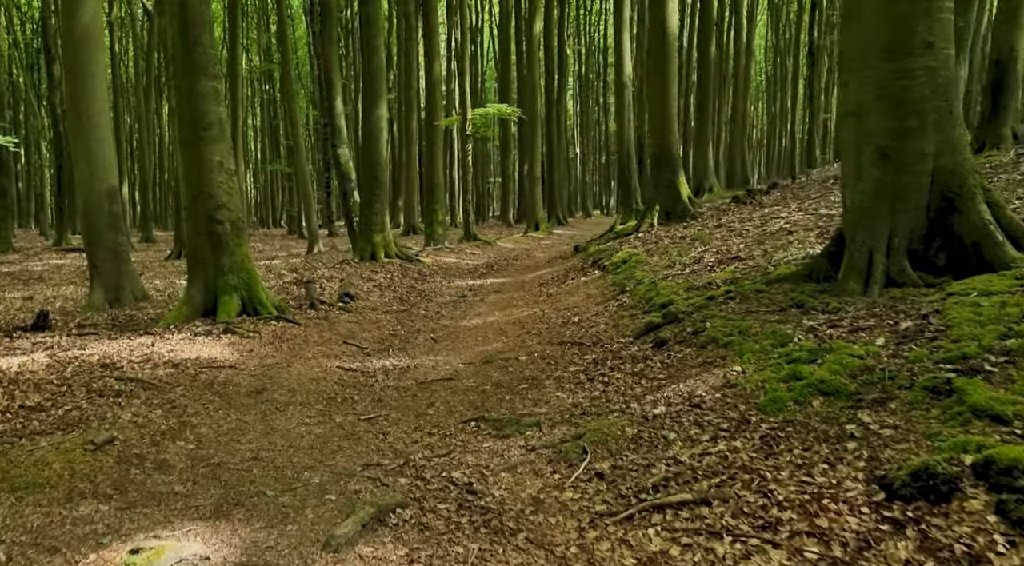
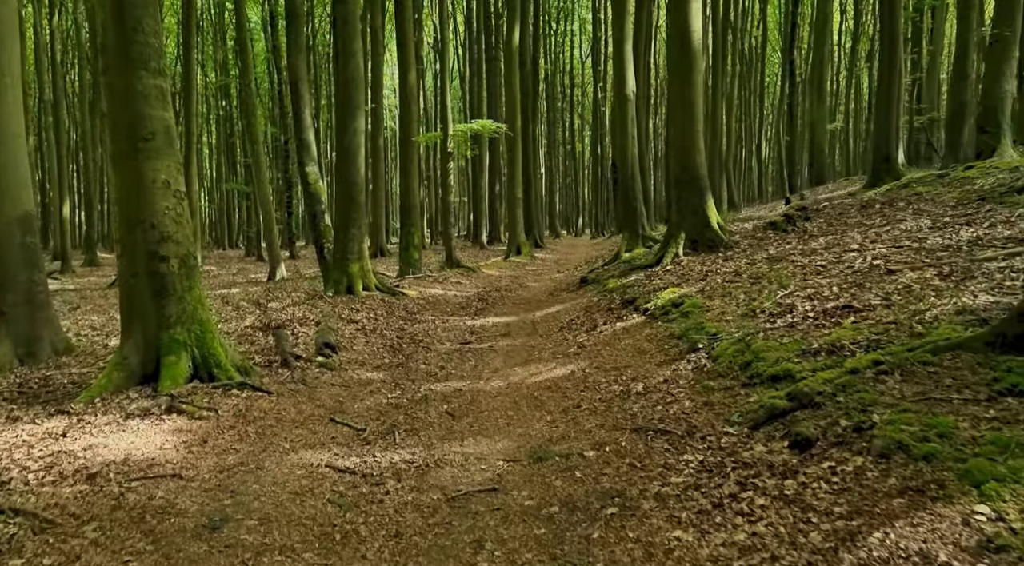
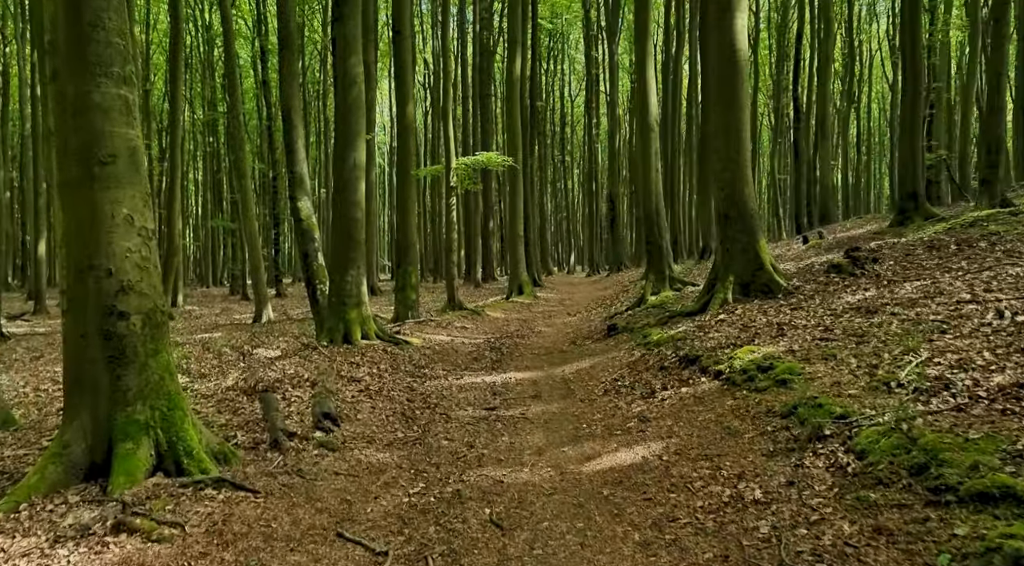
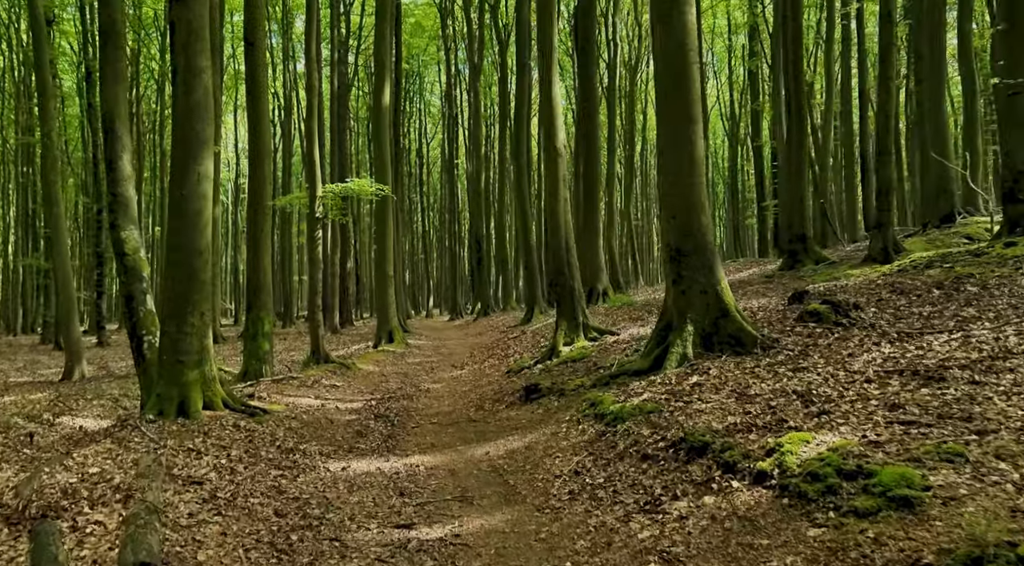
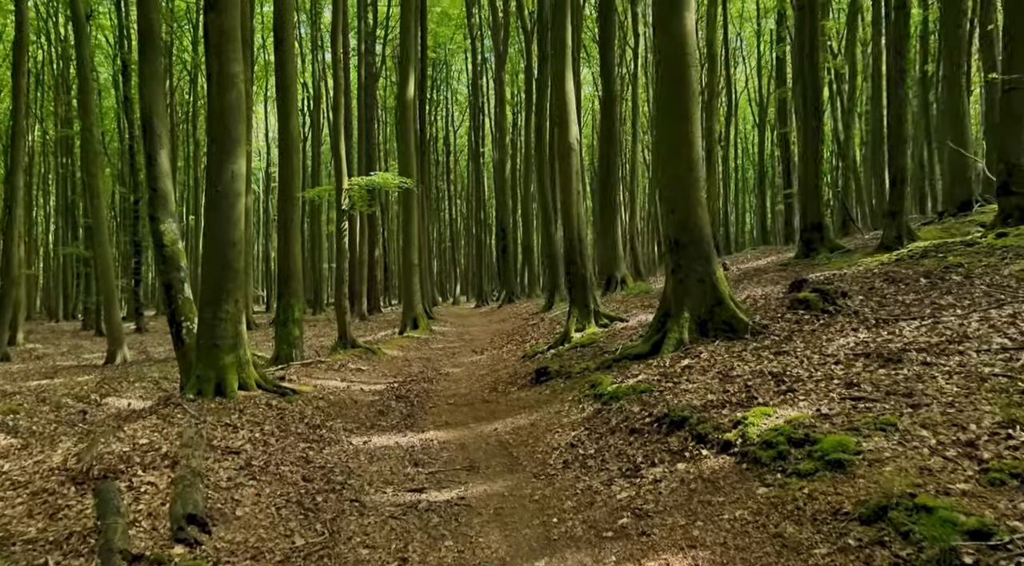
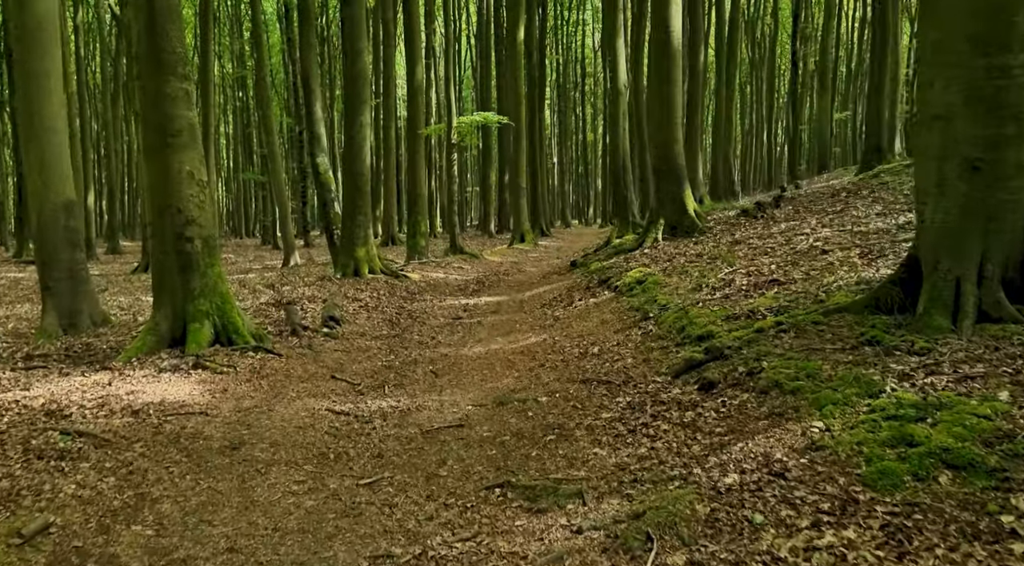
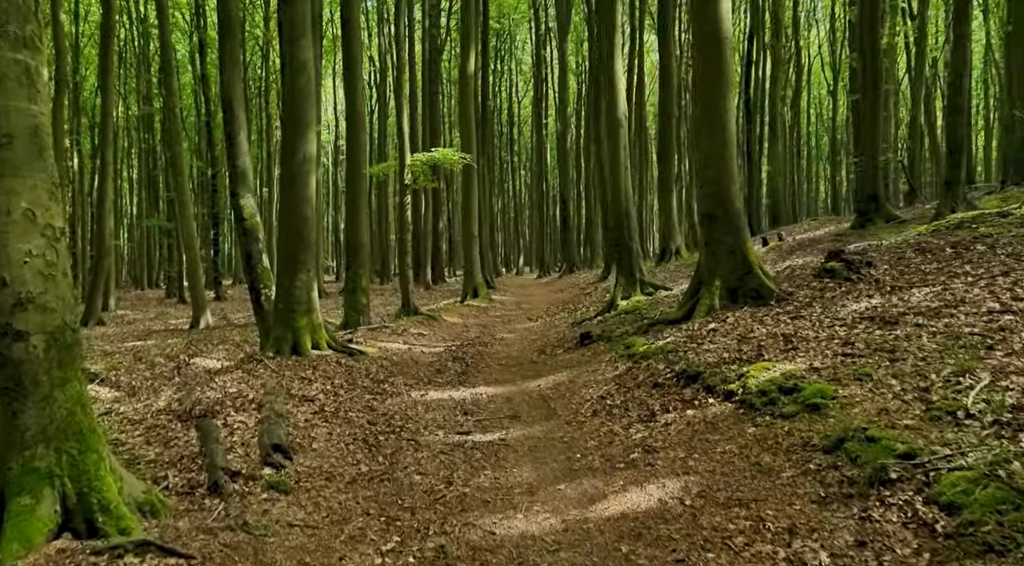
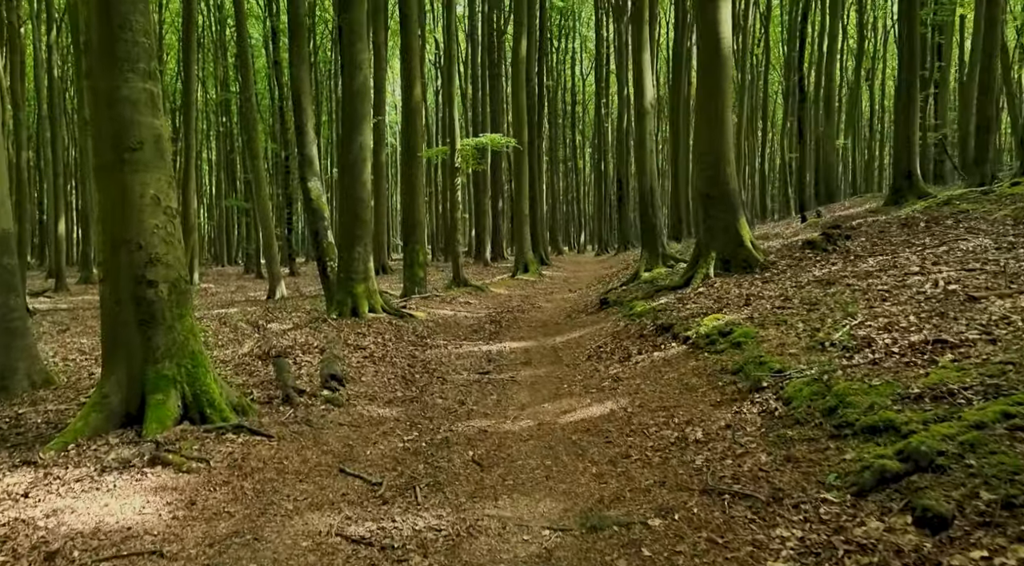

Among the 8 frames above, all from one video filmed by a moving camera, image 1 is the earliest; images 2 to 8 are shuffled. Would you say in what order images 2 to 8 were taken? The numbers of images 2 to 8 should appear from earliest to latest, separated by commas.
6, 2, 8, 3, 7, 5, 4
